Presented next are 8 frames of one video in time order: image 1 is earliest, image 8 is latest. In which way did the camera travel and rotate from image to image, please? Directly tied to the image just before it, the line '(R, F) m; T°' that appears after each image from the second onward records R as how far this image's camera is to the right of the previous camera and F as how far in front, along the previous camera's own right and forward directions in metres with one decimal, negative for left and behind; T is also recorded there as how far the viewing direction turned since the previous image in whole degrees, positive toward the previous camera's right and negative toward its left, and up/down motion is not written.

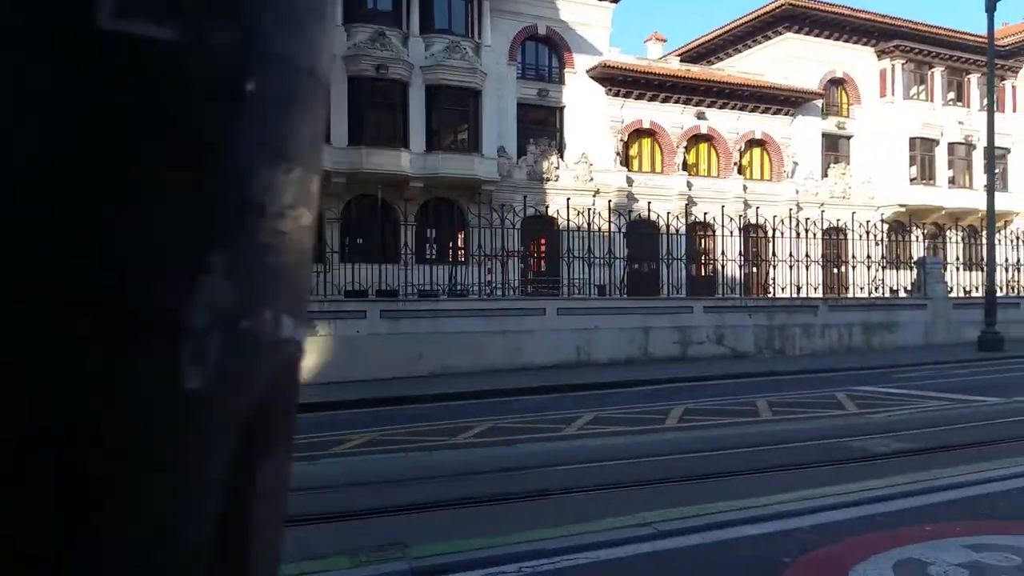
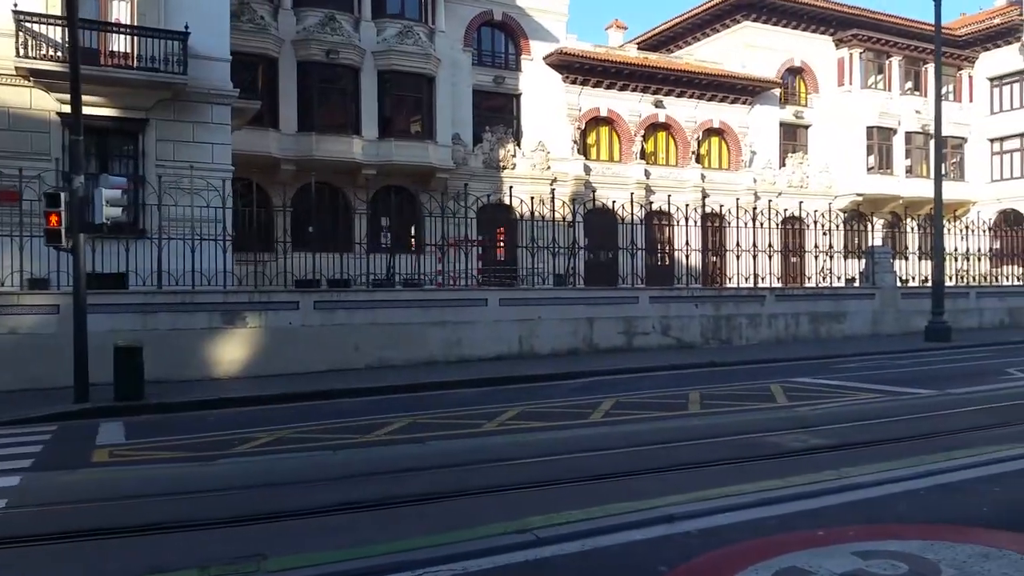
(+0.6, +0.3) m; +2°
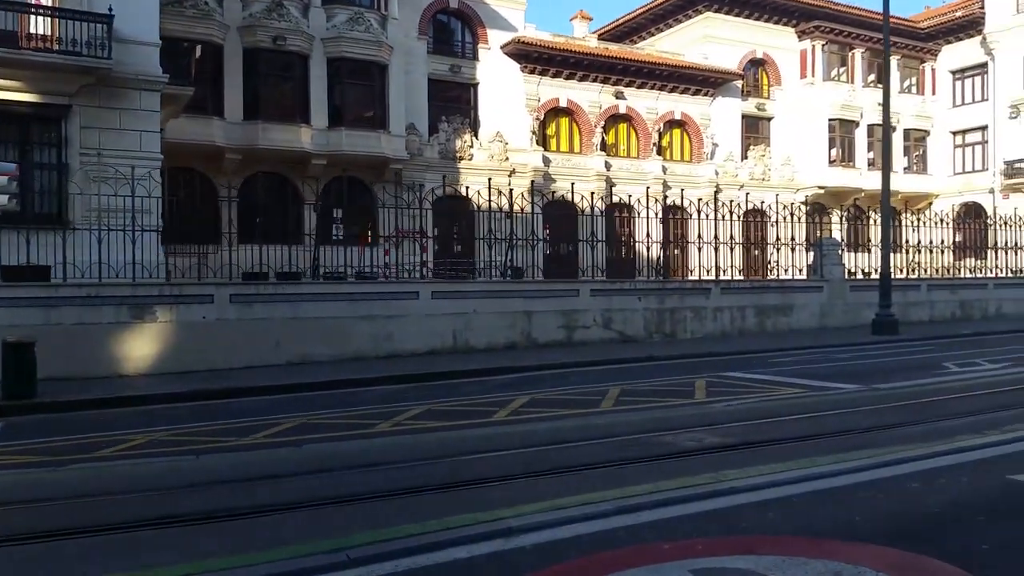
(+0.9, +0.5) m; +1°
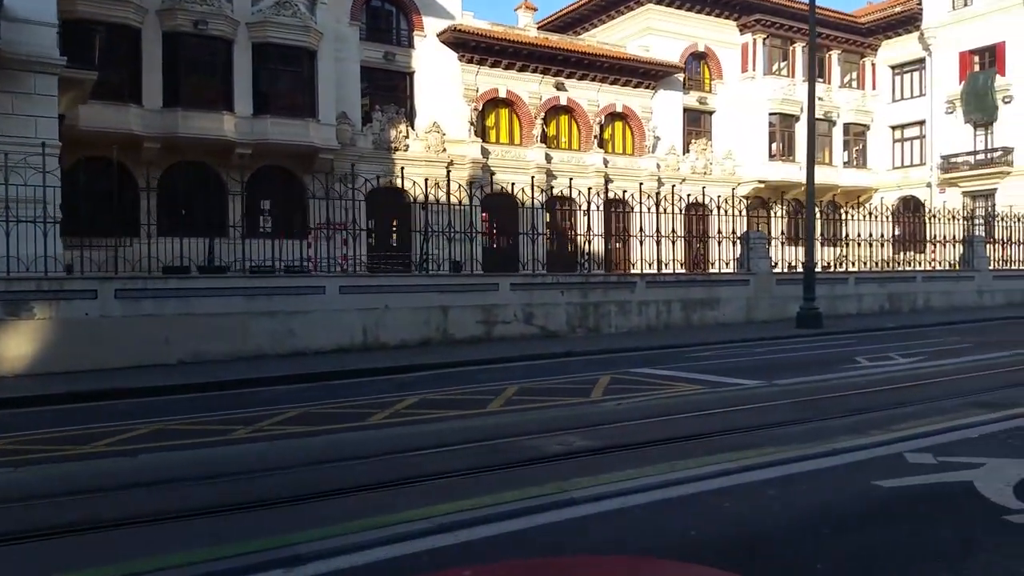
(+0.9, +0.6) m; +3°
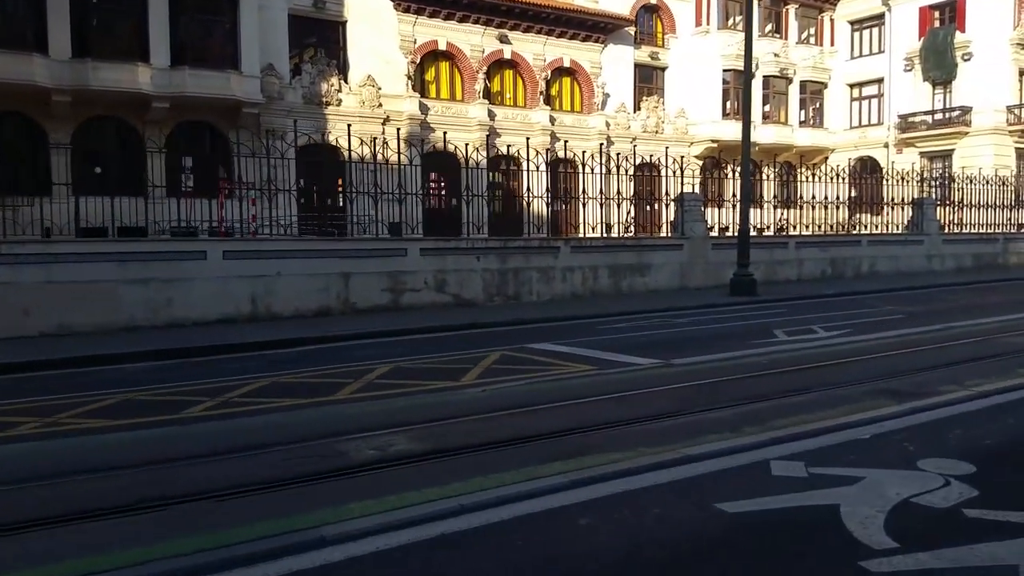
(+1.2, +1.3) m; +2°
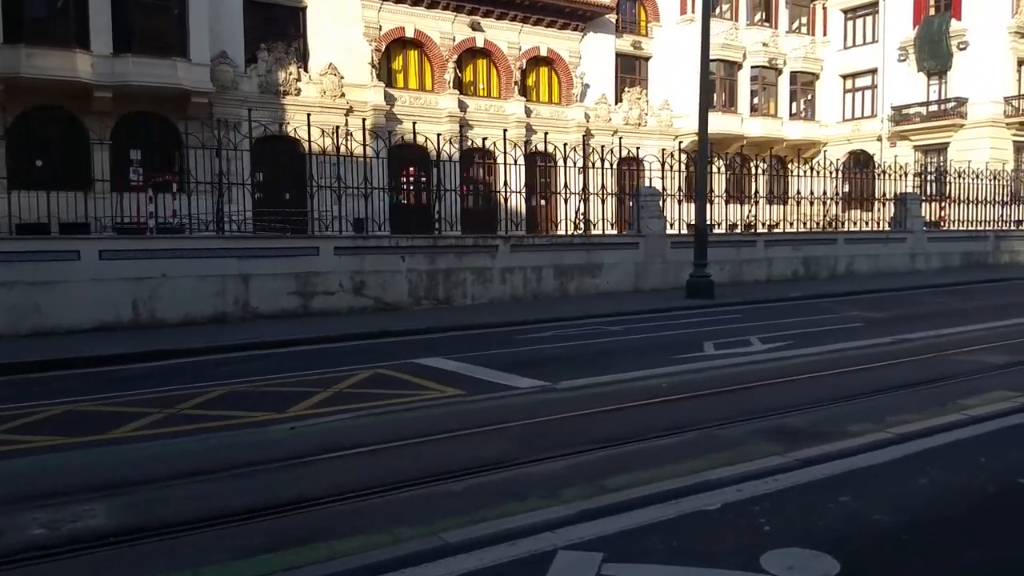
(+1.4, +1.5) m; 0°
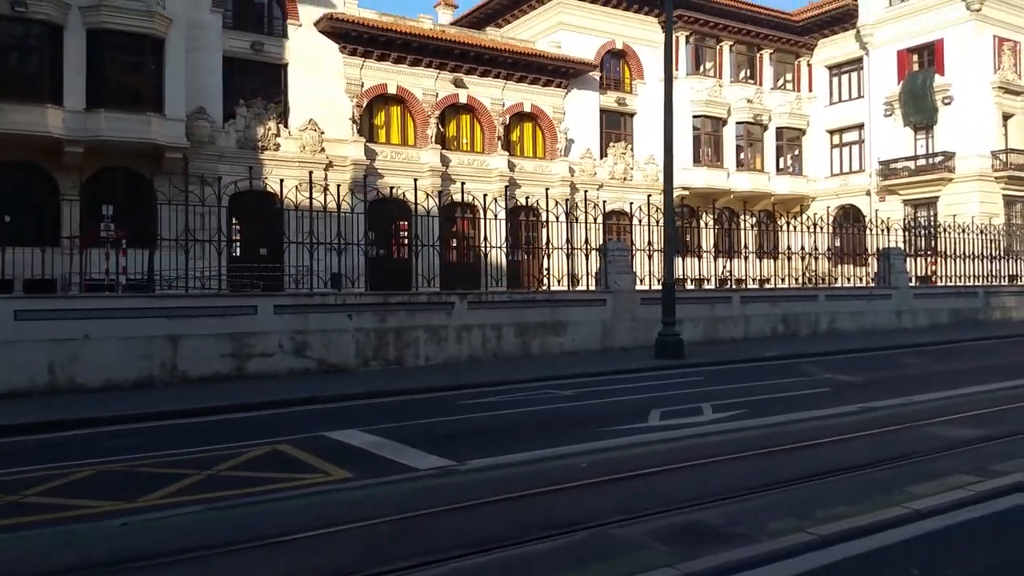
(+0.9, +0.8) m; 0°
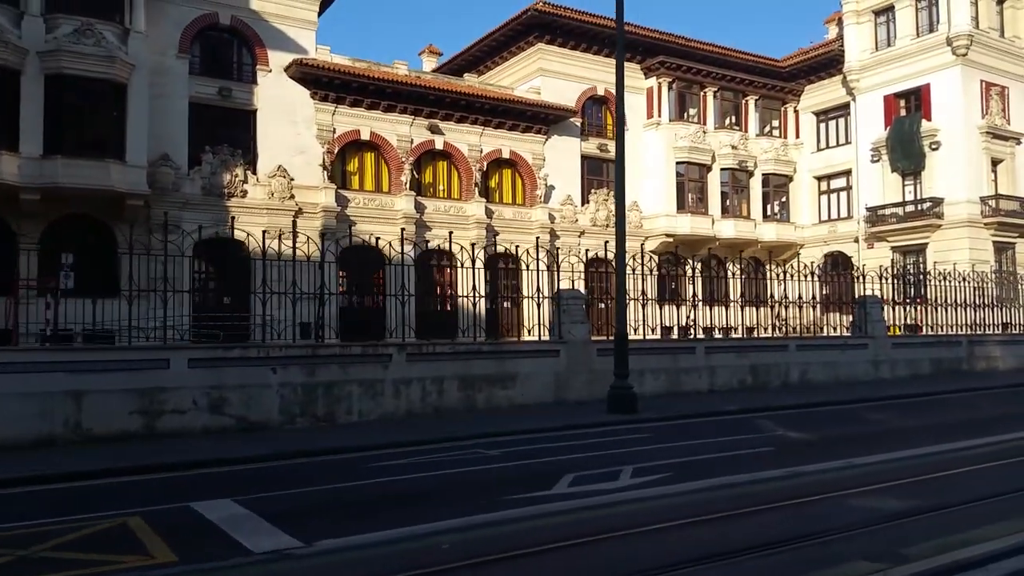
(+1.1, +0.8) m; 0°
